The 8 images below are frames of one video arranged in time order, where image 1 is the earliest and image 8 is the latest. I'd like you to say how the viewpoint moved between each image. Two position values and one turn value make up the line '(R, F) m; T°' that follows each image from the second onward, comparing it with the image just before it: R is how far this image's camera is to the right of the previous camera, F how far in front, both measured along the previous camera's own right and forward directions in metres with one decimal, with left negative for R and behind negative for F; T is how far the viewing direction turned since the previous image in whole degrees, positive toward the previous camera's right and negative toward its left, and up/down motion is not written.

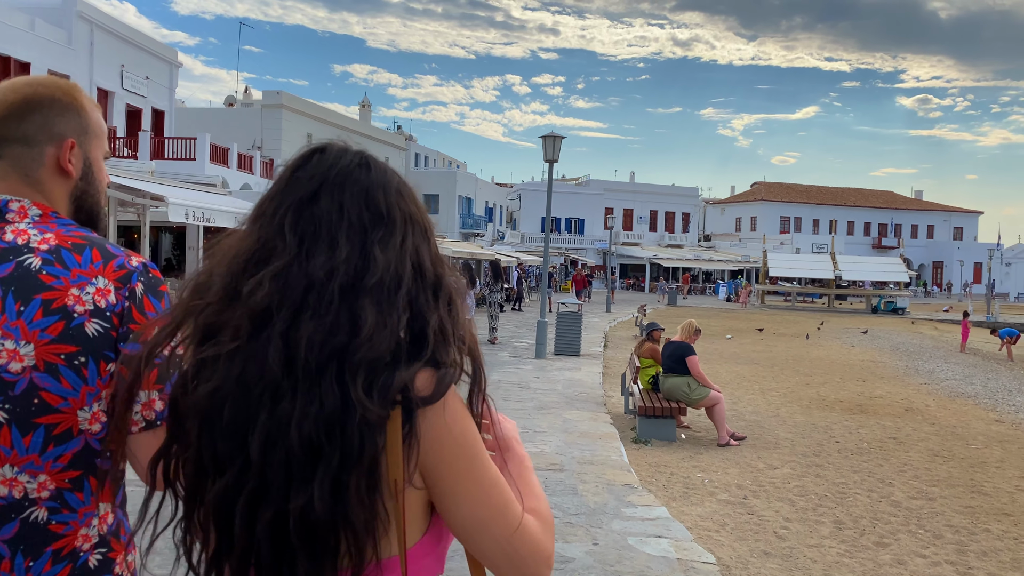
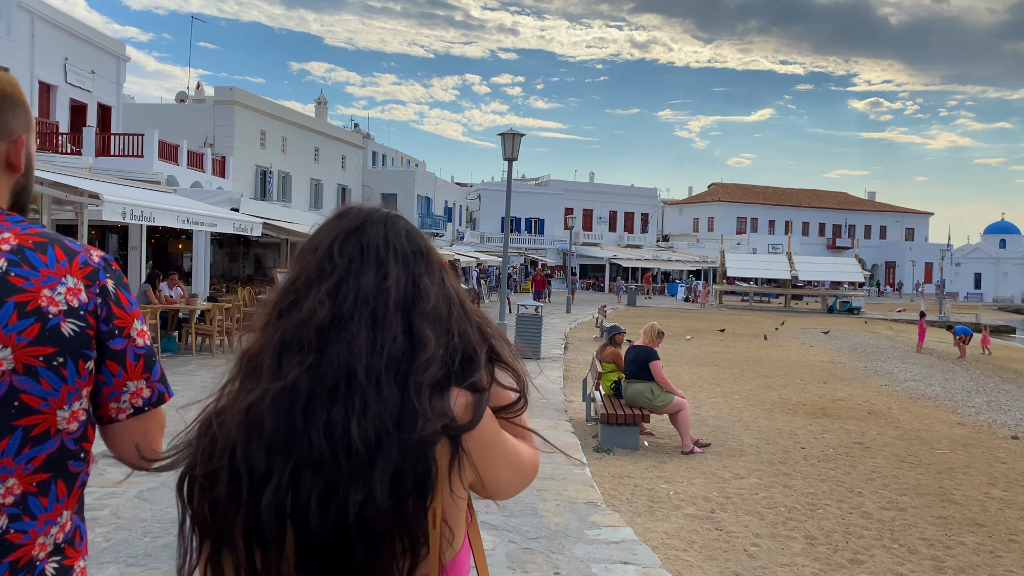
(0.0, +0.4) m; +3°
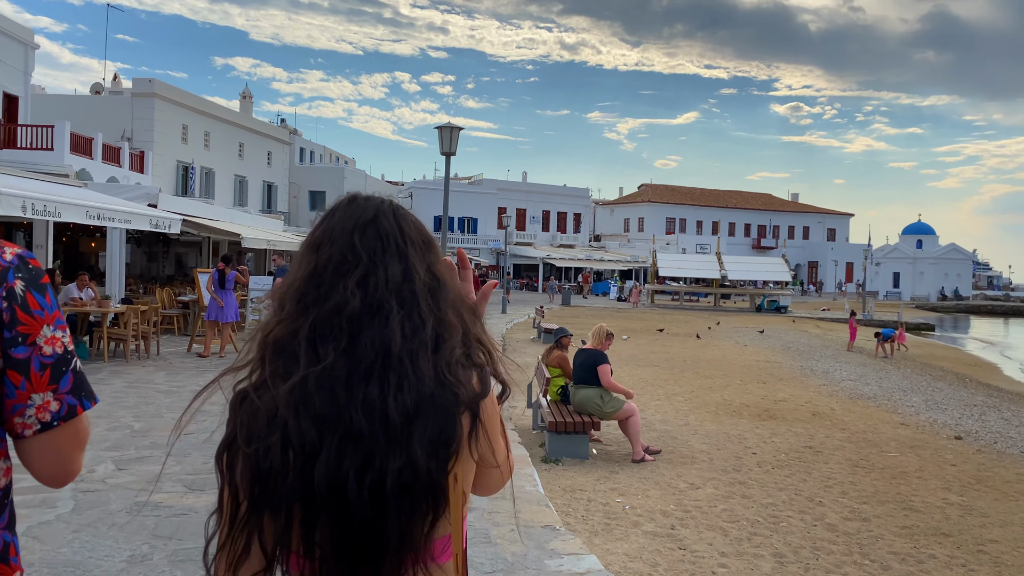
(-0.1, +0.5) m; +5°
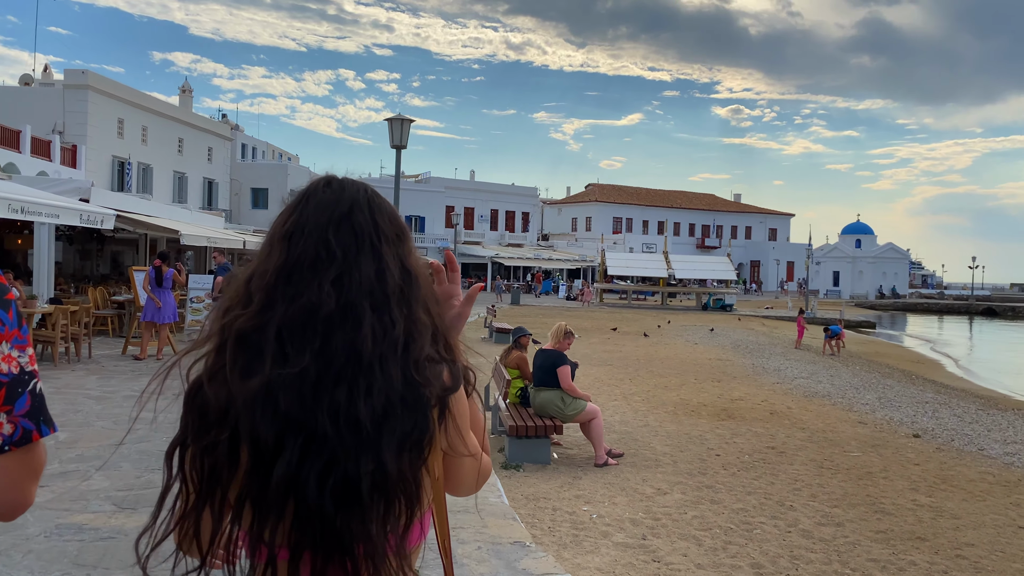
(-0.1, +0.4) m; +4°
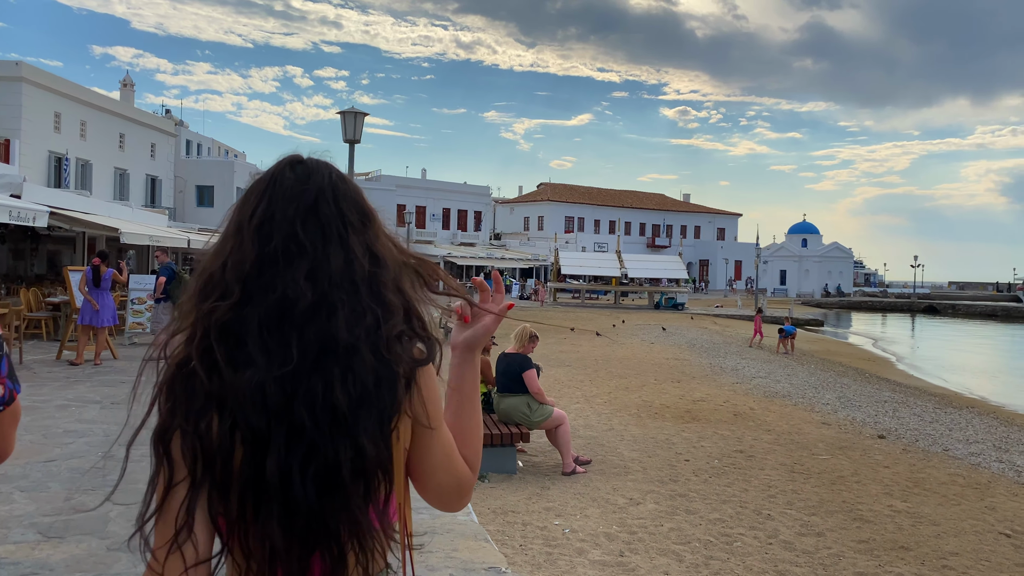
(-0.1, +0.4) m; +3°
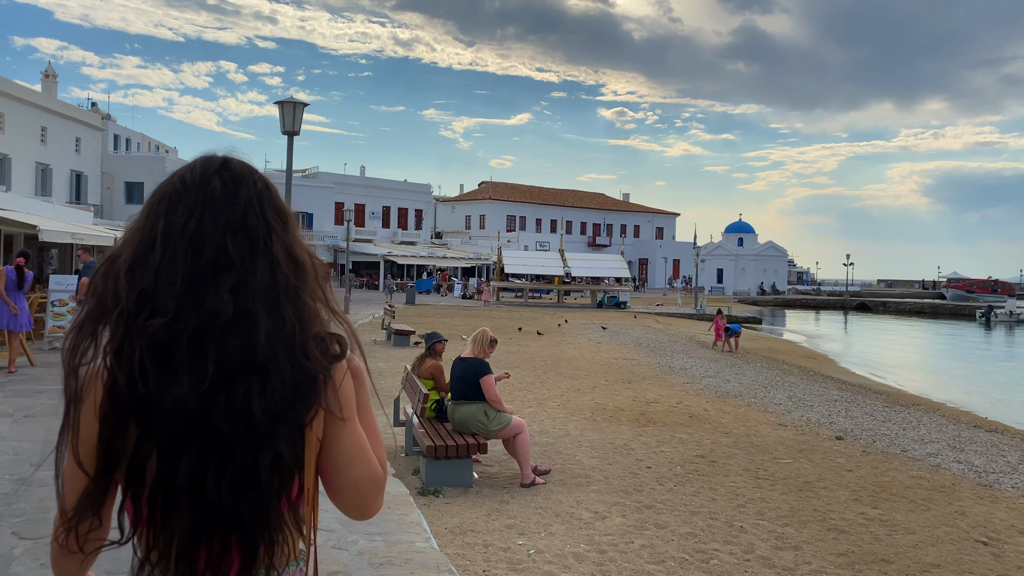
(-0.1, +0.5) m; +4°
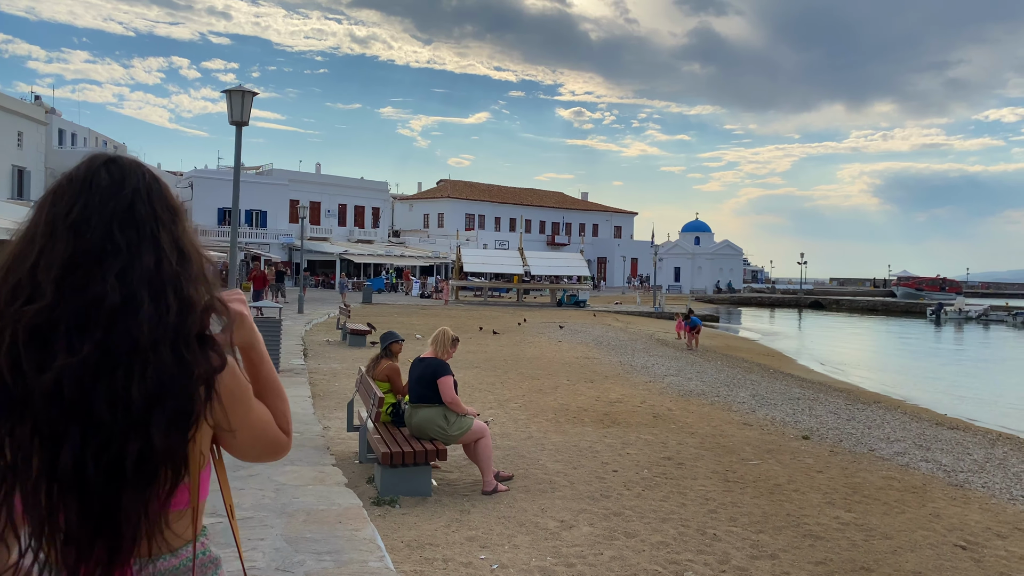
(0.0, +0.4) m; +3°
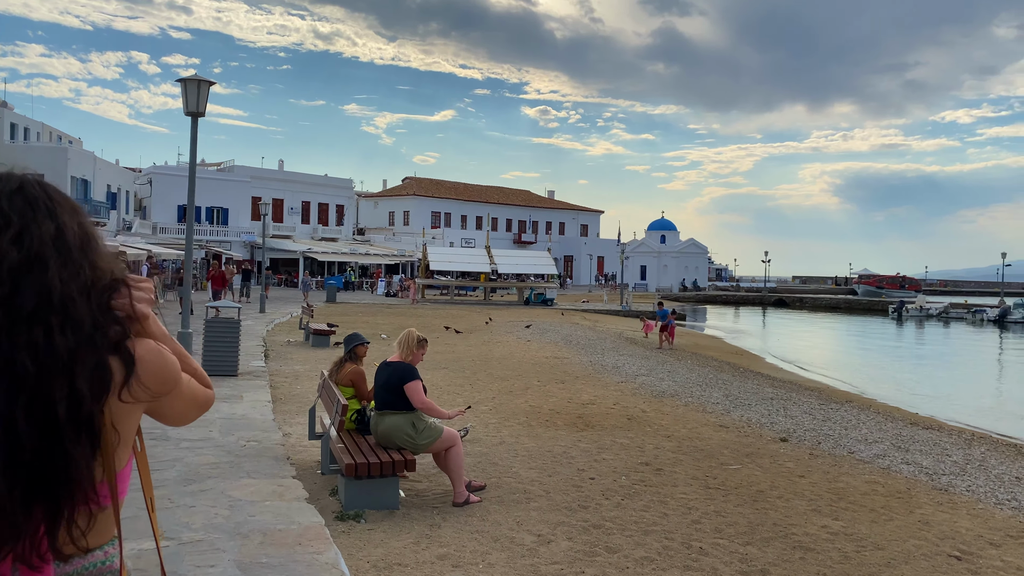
(0.0, +0.4) m; +2°
